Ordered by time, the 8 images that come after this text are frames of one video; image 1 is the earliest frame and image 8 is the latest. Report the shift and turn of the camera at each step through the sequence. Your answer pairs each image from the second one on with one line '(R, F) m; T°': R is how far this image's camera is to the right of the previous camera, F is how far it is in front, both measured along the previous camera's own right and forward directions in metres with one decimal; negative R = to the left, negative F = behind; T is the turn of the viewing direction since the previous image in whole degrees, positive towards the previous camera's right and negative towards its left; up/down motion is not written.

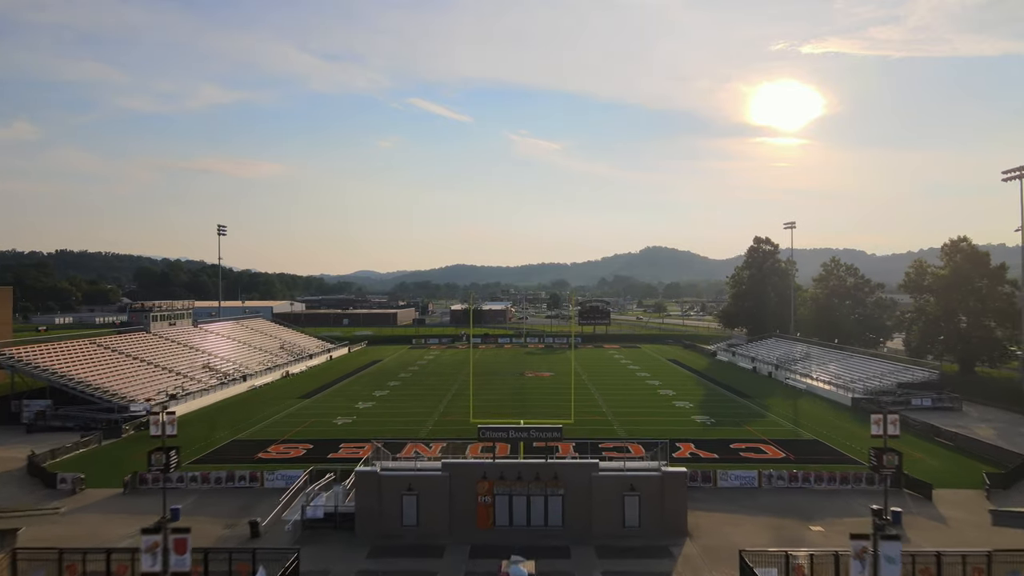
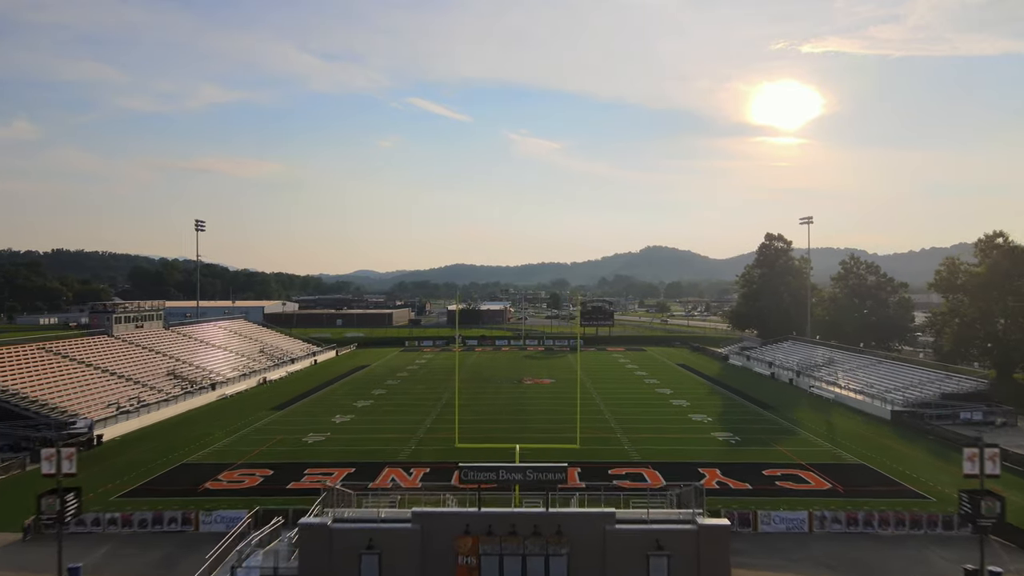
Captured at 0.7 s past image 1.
(+0.1, +3.0) m; 0°
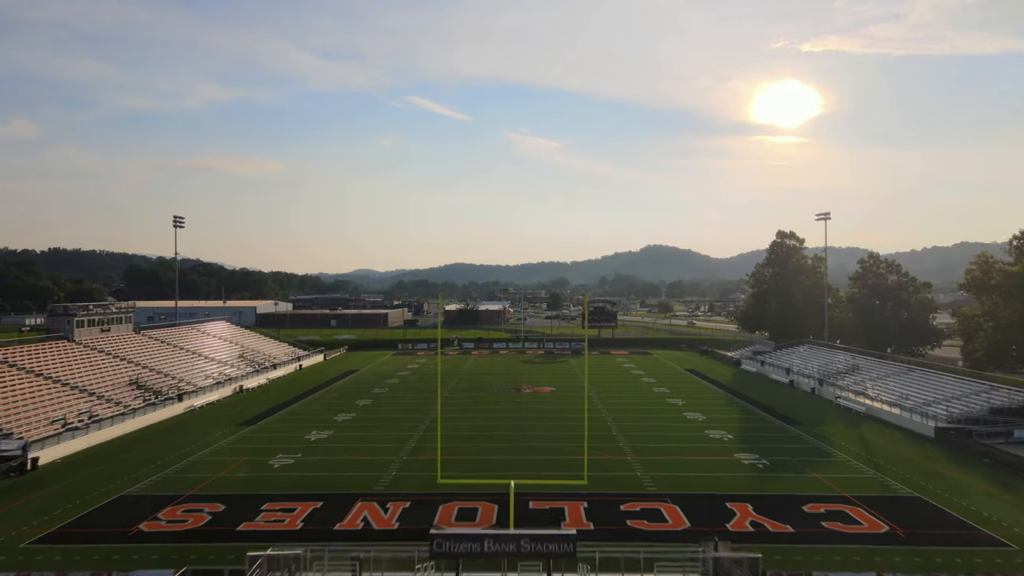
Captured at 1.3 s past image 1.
(+0.1, +2.6) m; 0°
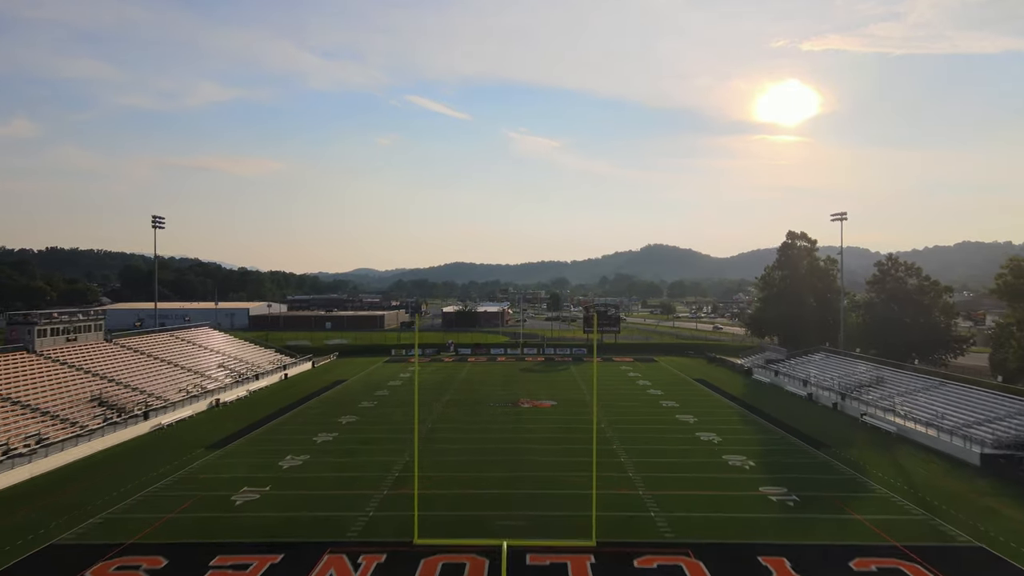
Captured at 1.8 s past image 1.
(+0.1, +2.2) m; 0°
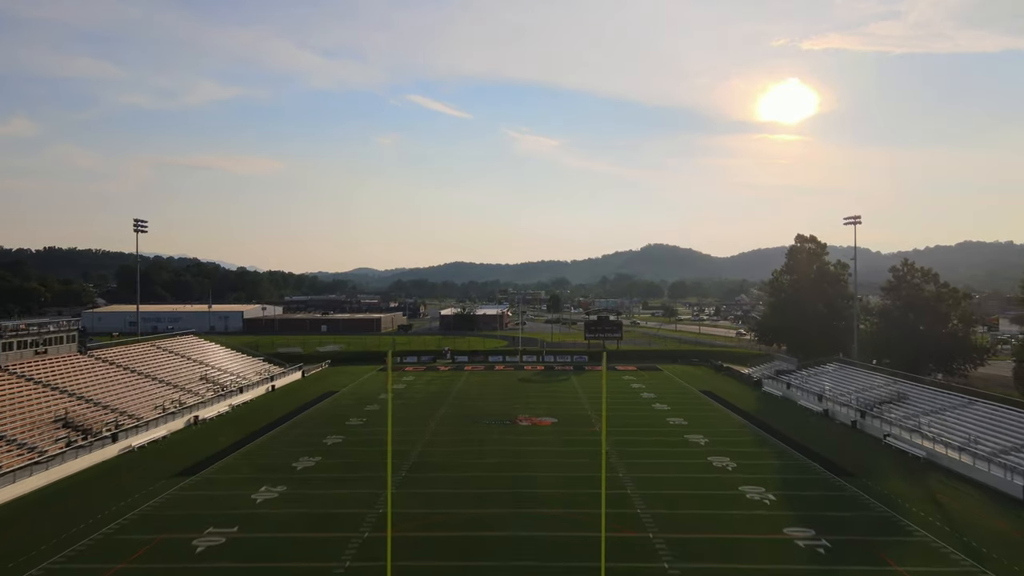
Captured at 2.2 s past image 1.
(+0.1, +1.7) m; 0°
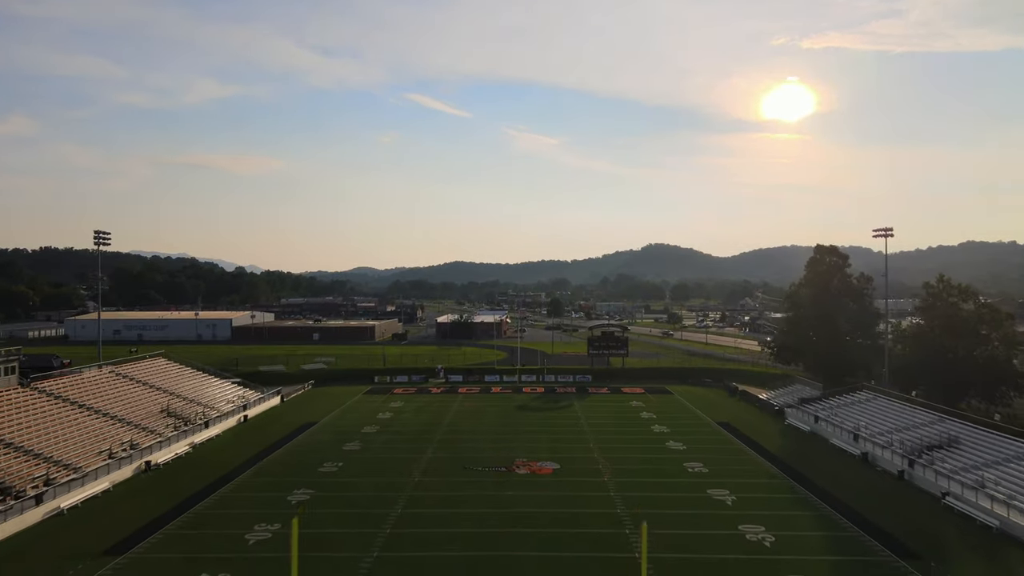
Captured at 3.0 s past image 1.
(+0.1, +3.3) m; 0°
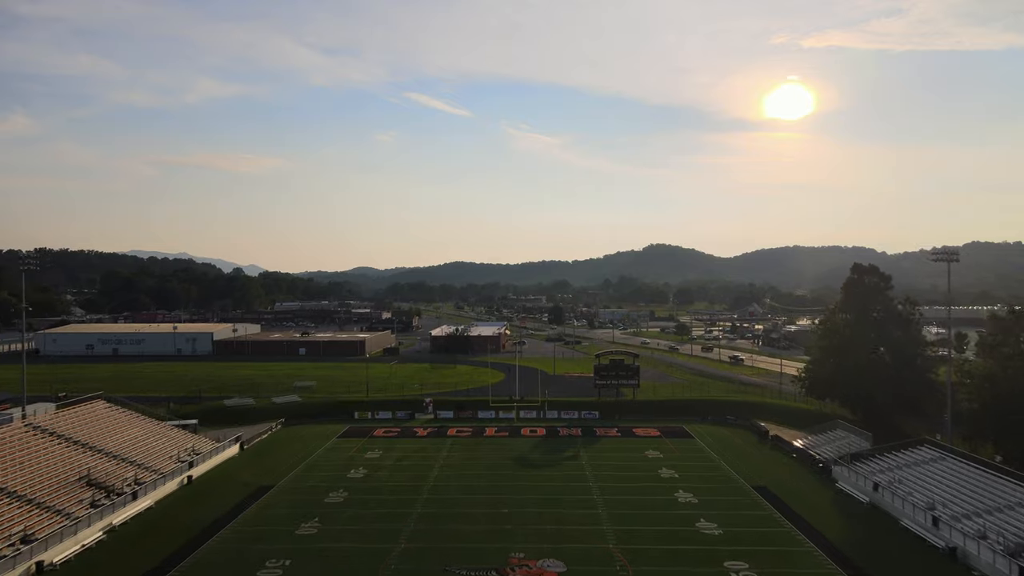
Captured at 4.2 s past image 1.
(+0.2, +5.2) m; 0°
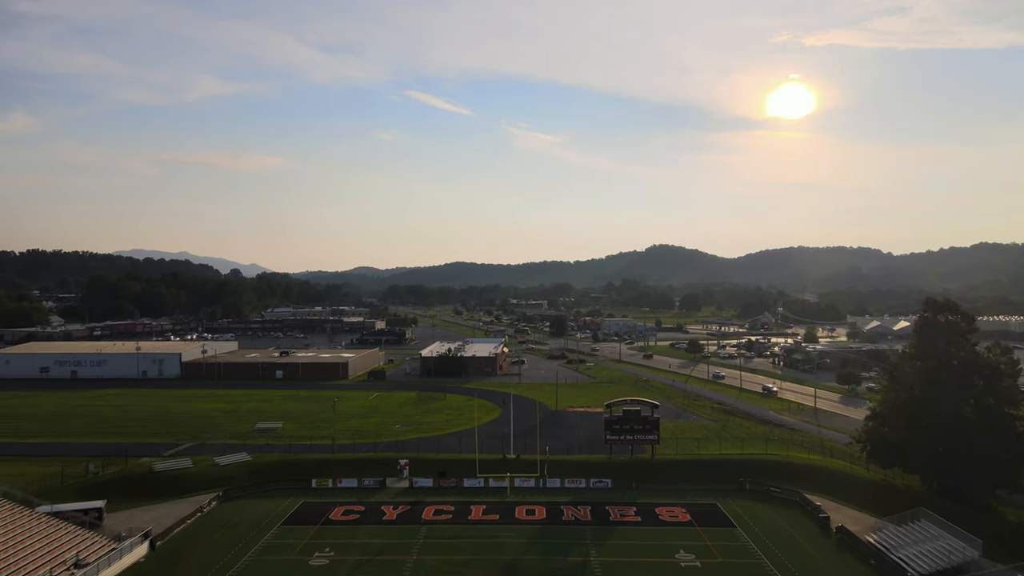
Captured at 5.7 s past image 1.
(+0.4, +7.4) m; 0°
